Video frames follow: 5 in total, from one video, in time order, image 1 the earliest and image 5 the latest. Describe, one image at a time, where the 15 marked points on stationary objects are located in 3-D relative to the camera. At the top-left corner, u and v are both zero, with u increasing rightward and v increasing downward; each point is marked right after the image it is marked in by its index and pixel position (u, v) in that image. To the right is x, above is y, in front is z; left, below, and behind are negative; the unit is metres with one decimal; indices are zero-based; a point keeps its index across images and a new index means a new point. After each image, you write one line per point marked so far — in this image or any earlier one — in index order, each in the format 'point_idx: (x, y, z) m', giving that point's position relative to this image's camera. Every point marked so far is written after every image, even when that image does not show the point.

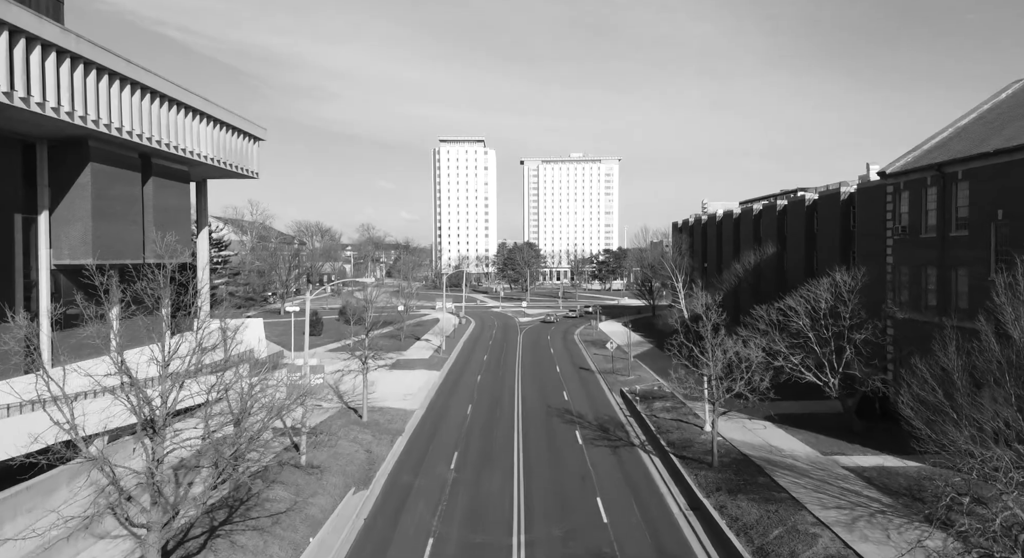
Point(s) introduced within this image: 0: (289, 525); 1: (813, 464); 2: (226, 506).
0: (-6.0, -6.6, +16.9) m
1: (+9.6, -5.9, +19.7) m
2: (-7.9, -6.3, +17.4) m
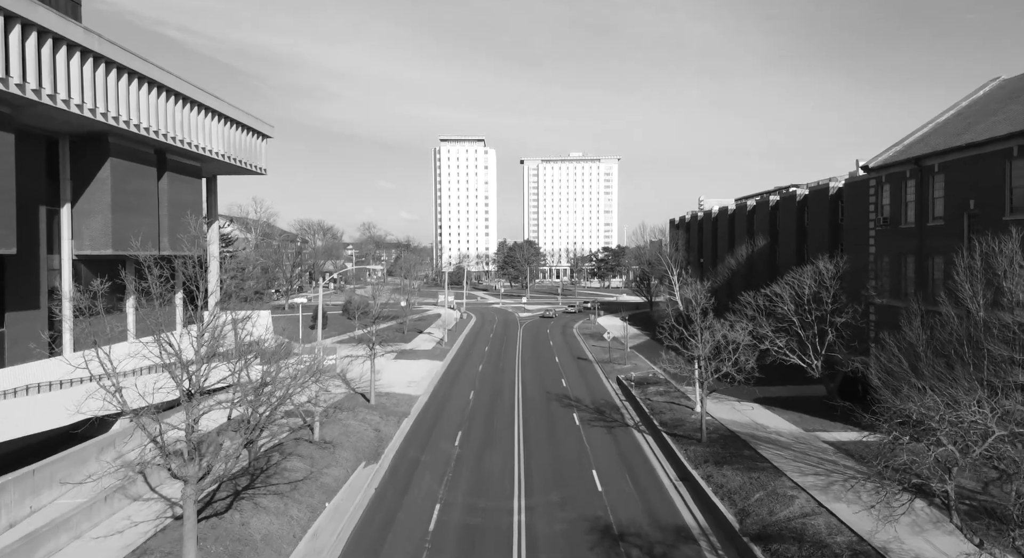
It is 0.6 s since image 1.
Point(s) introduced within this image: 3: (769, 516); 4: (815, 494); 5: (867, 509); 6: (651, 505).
0: (-6.0, -6.2, +18.2) m
1: (+9.6, -5.4, +21.0) m
2: (-7.9, -5.8, +18.6) m
3: (+6.6, -6.1, +16.0) m
4: (+8.0, -5.7, +16.6) m
5: (+8.8, -5.7, +15.3) m
6: (+4.0, -6.6, +18.1) m
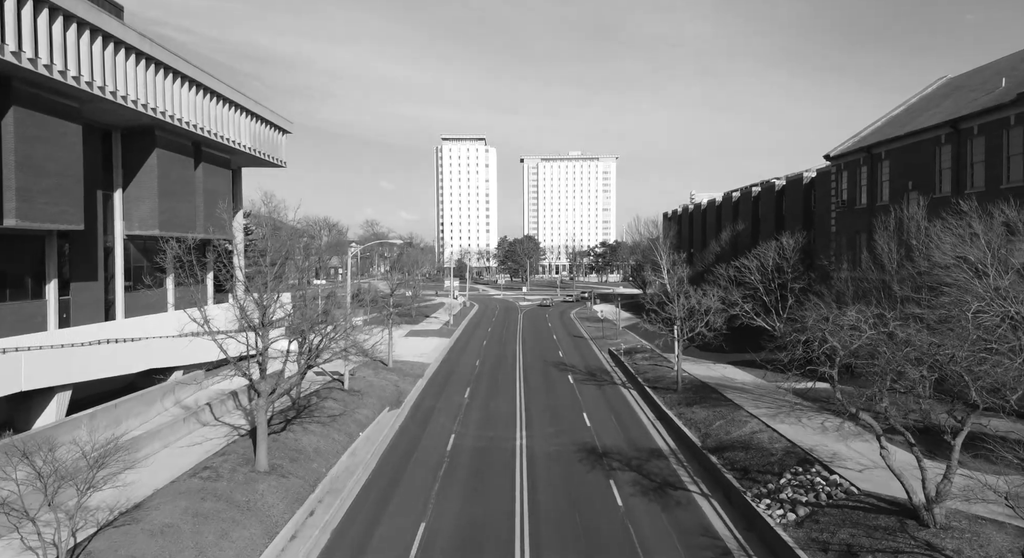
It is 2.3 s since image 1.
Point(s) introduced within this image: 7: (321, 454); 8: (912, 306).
0: (-5.9, -5.0, +21.7) m
1: (+9.7, -4.2, +24.6) m
2: (-7.8, -4.6, +22.2) m
3: (+6.7, -4.9, +19.6) m
4: (+8.1, -4.5, +20.1) m
5: (+8.9, -4.5, +18.9) m
6: (+4.1, -5.4, +21.6) m
7: (-5.8, -5.3, +18.8) m
8: (+11.2, -0.7, +17.4) m
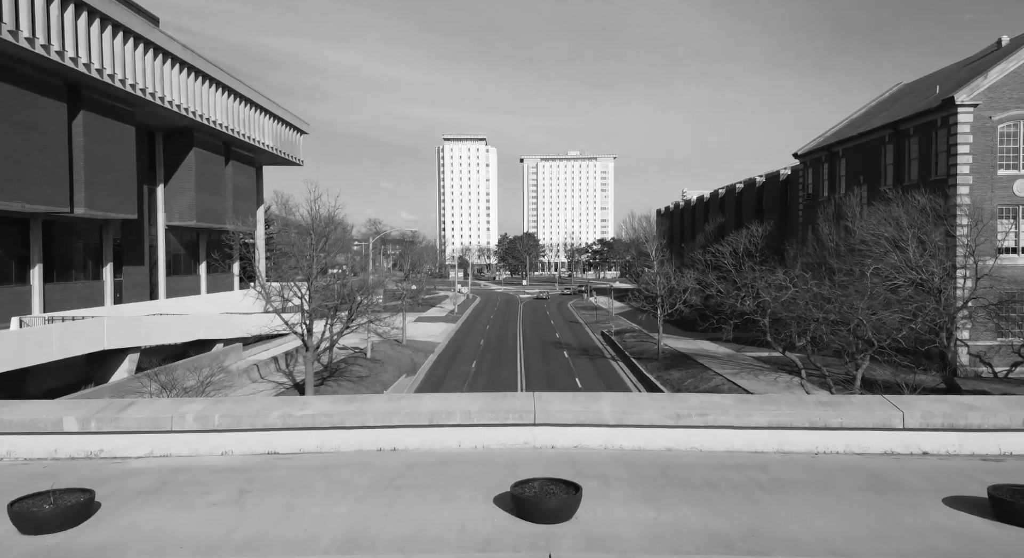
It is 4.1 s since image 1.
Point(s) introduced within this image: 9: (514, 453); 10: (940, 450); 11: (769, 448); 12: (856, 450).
0: (-5.8, -4.2, +25.4) m
1: (+9.8, -3.4, +28.2) m
2: (-7.7, -3.8, +25.8) m
3: (+6.8, -4.1, +23.2) m
4: (+8.2, -3.7, +23.8) m
5: (+8.9, -3.7, +22.5) m
6: (+4.2, -4.6, +25.2) m
7: (-5.7, -4.5, +22.5) m
8: (+11.2, +0.1, +21.1) m
9: (0.0, -2.4, +8.4) m
10: (+5.8, -2.3, +8.4) m
11: (+3.5, -2.3, +8.5) m
12: (+4.7, -2.3, +8.4) m
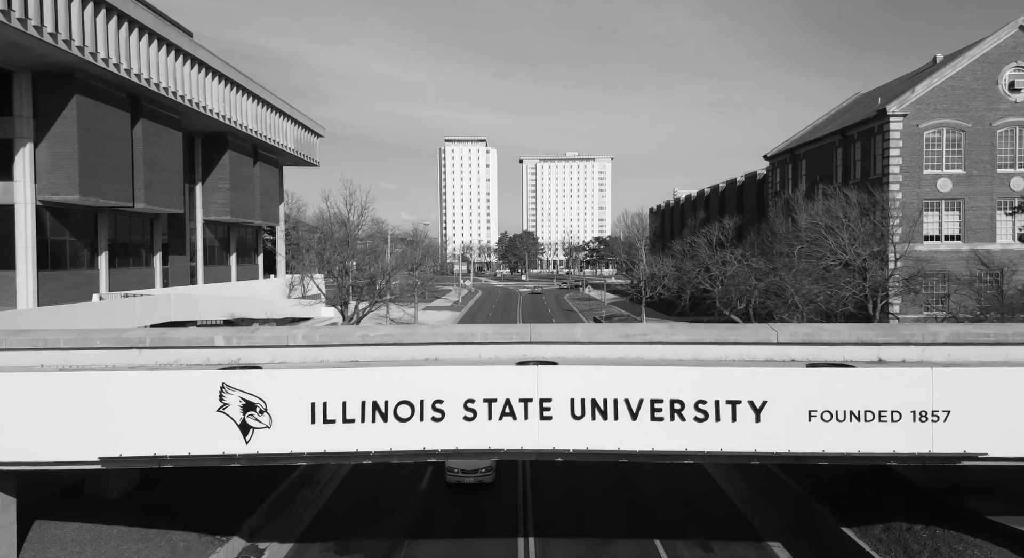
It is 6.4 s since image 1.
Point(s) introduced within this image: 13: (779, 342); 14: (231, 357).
0: (-5.7, -3.5, +29.6) m
1: (+9.8, -2.7, +32.4) m
2: (-7.7, -3.1, +30.0) m
3: (+6.8, -3.4, +27.4) m
4: (+8.3, -3.0, +28.0) m
5: (+9.0, -3.0, +26.8) m
6: (+4.2, -3.8, +29.5) m
7: (-5.6, -3.8, +26.7) m
8: (+11.3, +0.8, +25.3) m
9: (+0.1, -1.6, +12.6) m
10: (+5.9, -1.6, +12.6) m
11: (+3.6, -1.6, +12.7) m
12: (+4.7, -1.6, +12.7) m
13: (+5.4, -1.3, +12.7) m
14: (-5.7, -1.6, +12.7) m
